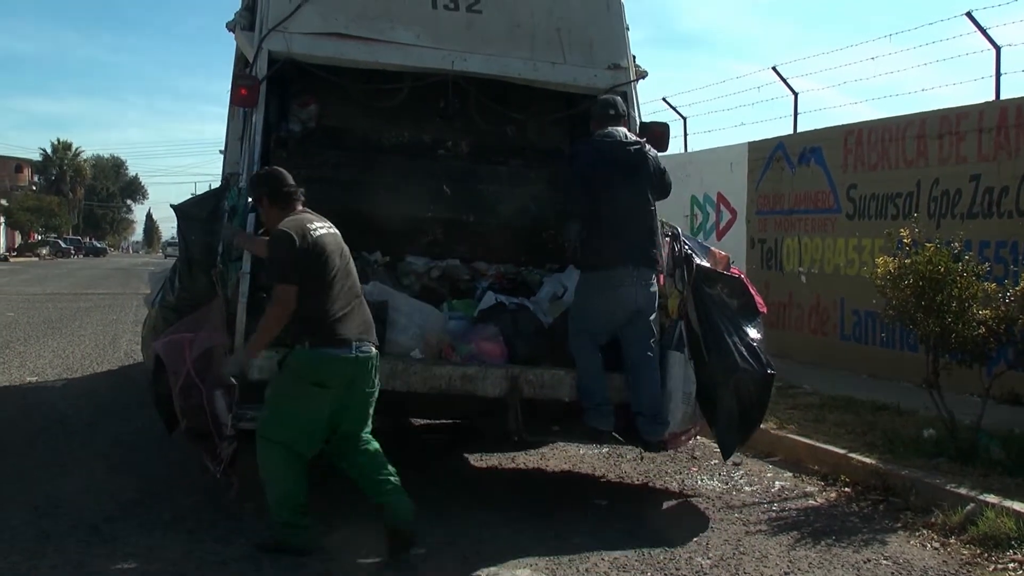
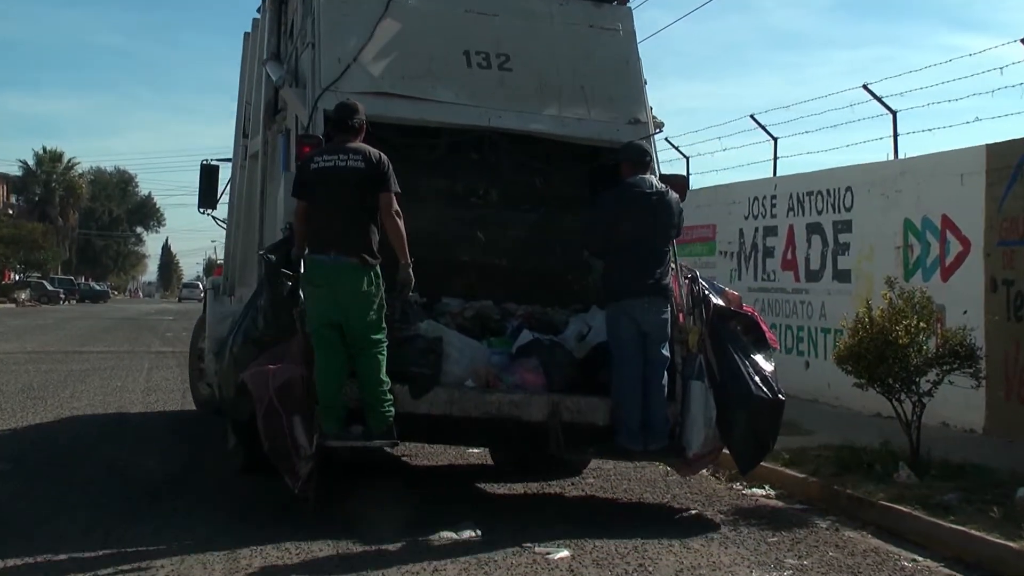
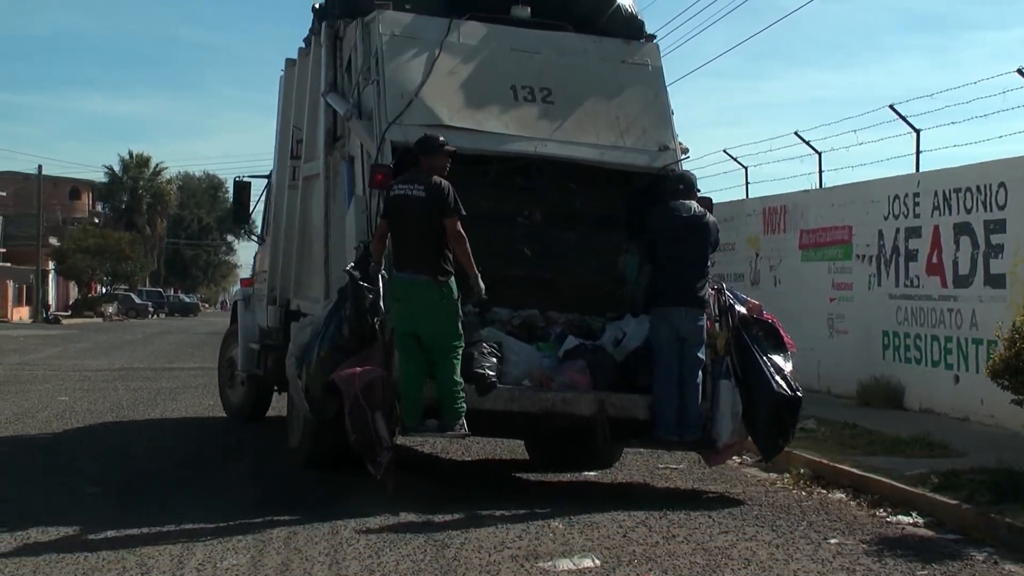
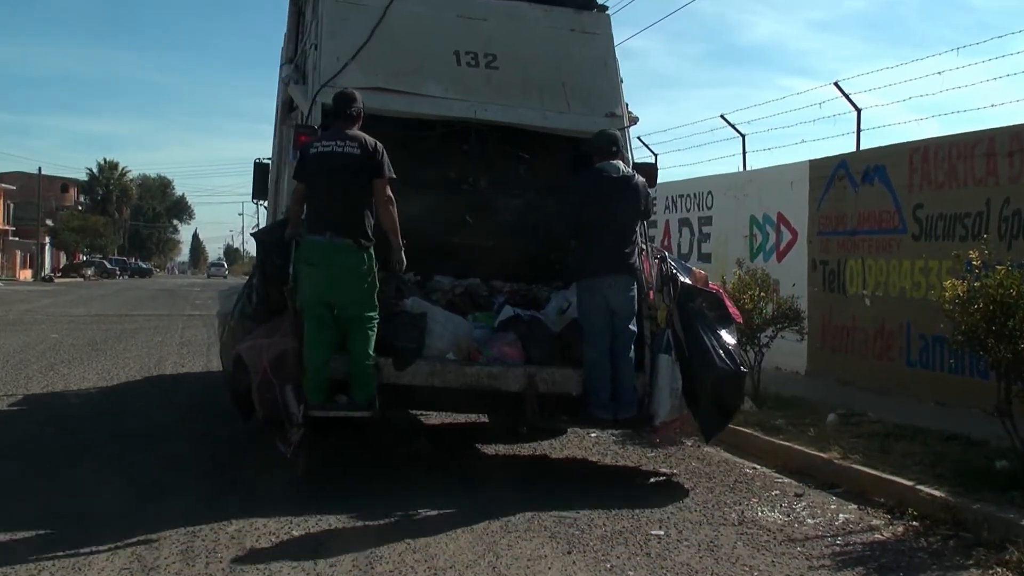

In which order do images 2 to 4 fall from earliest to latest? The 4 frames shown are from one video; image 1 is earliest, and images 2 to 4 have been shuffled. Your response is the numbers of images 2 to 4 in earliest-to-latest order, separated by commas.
4, 2, 3
